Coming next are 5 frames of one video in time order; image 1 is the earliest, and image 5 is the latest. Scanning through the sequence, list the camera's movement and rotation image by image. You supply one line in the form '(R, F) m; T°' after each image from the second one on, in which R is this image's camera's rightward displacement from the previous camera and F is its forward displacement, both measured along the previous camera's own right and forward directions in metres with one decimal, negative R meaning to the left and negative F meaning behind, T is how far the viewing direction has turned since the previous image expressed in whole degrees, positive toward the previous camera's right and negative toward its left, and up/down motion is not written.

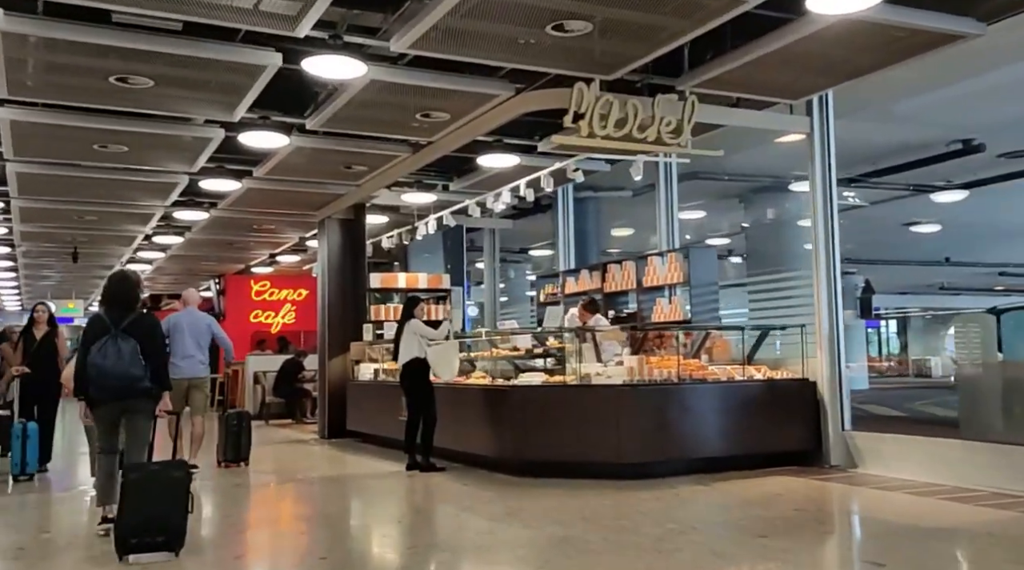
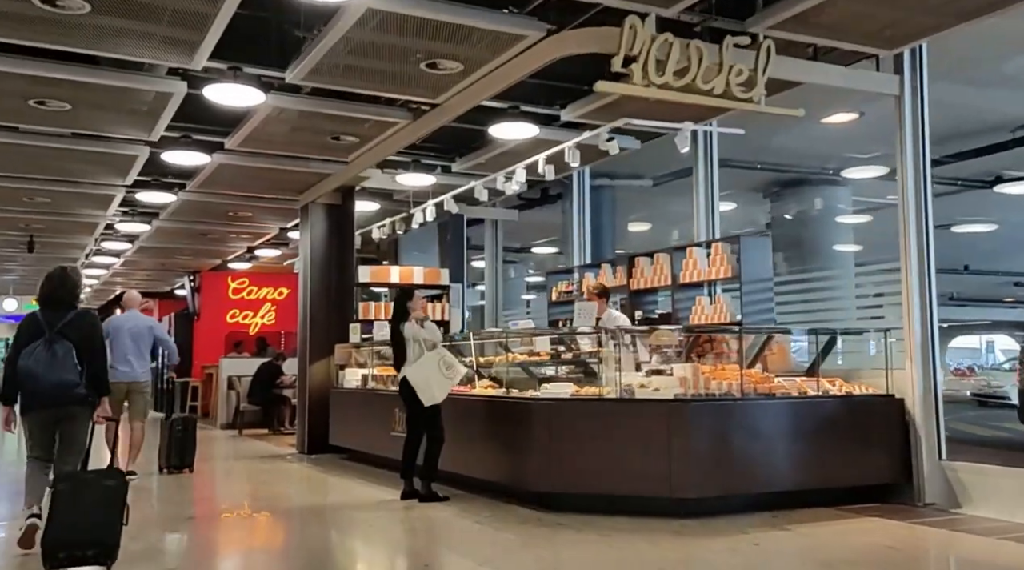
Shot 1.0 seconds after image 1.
(-0.2, +1.3) m; +1°
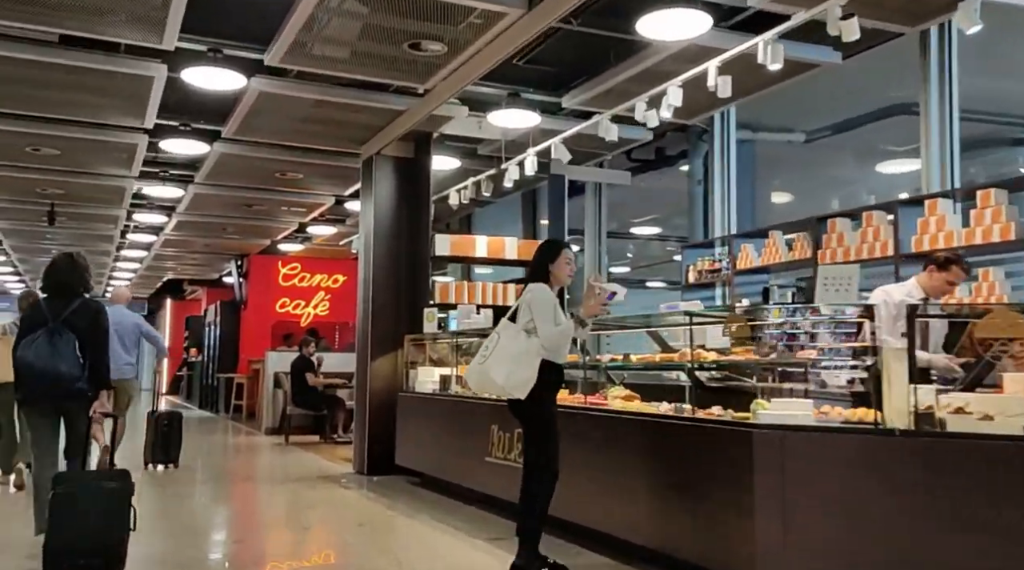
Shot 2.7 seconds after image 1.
(-0.5, +2.2) m; -3°
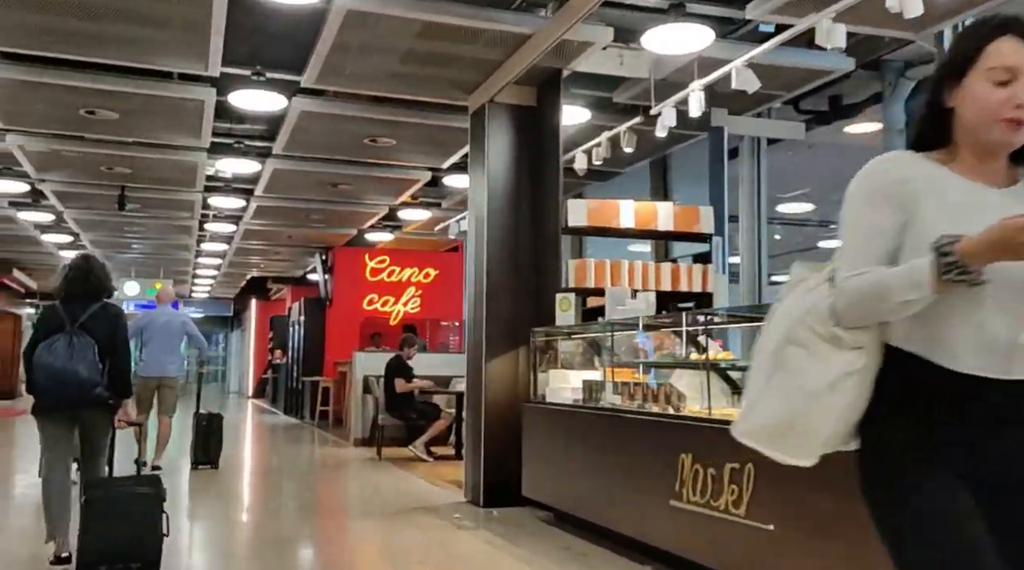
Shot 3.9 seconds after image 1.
(-0.5, +1.7) m; -5°
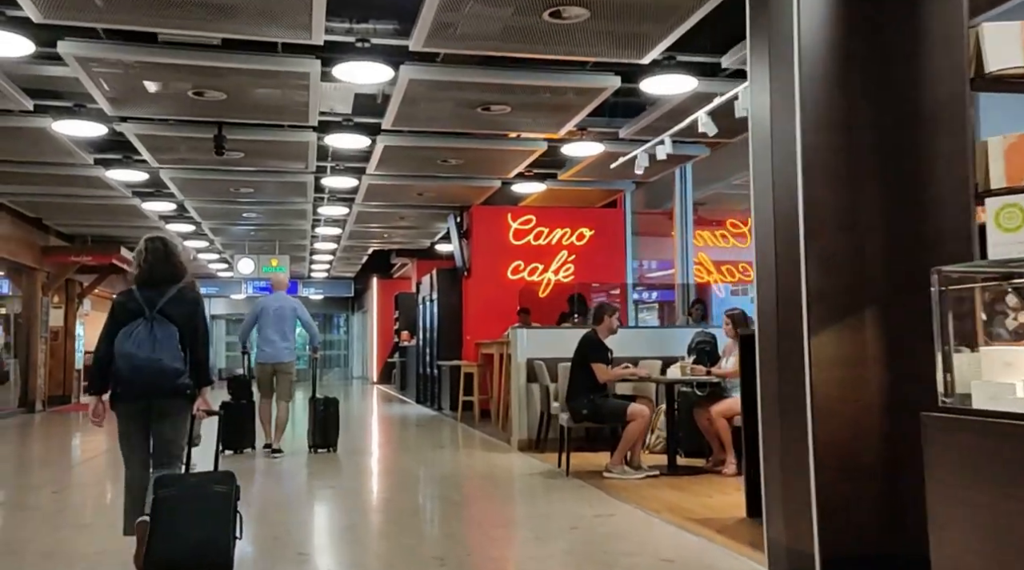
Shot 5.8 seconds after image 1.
(-0.9, +2.7) m; -7°
